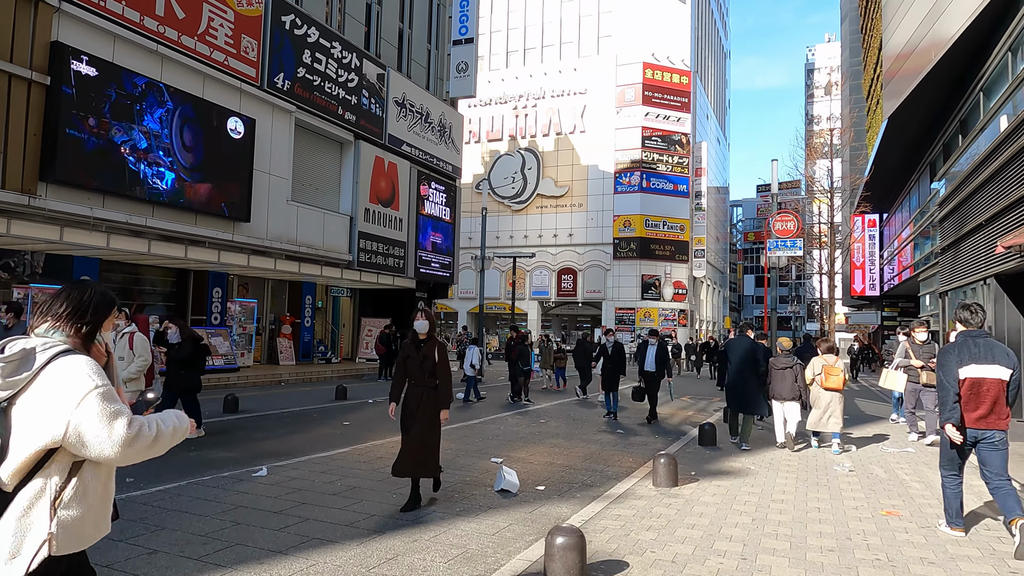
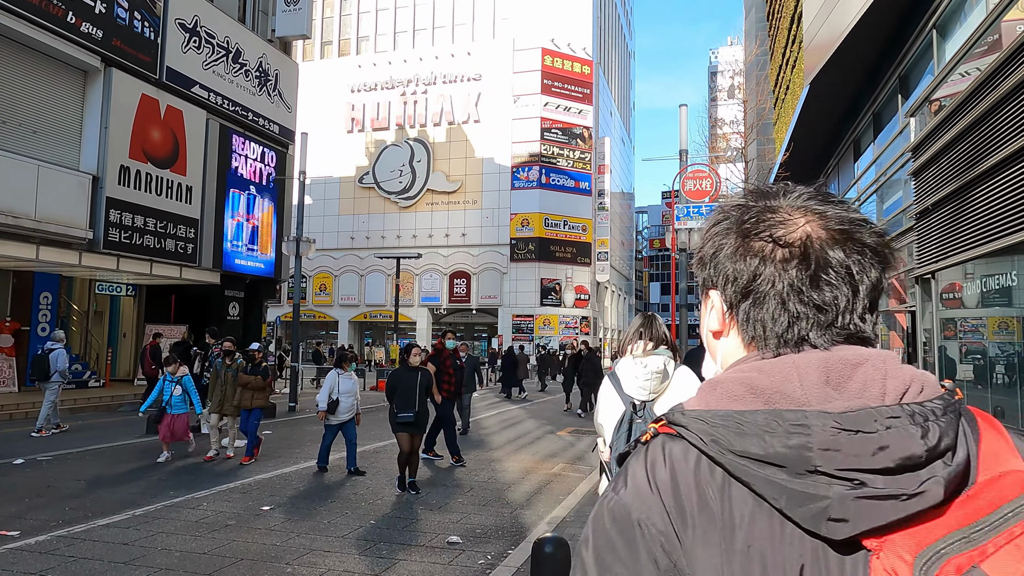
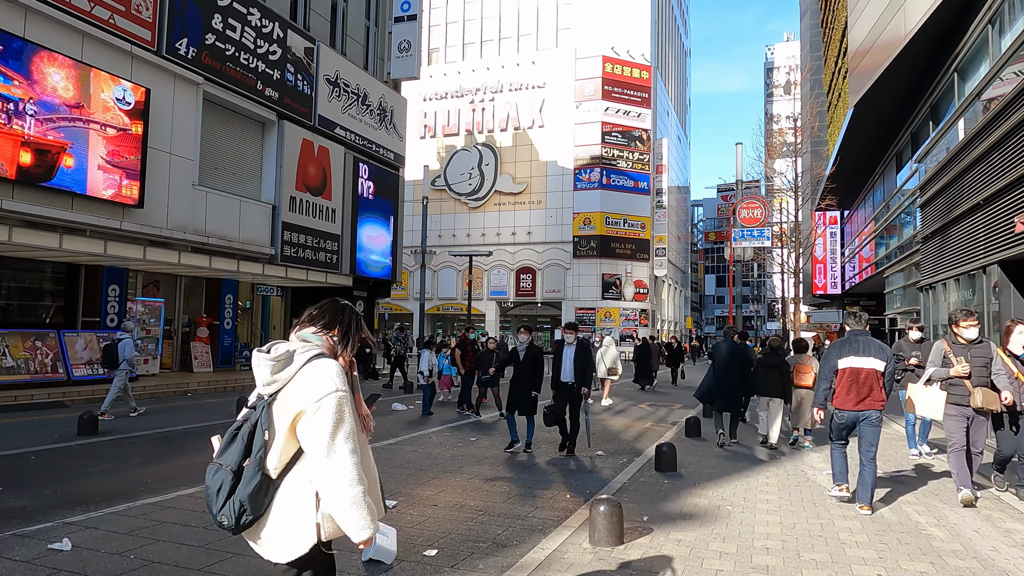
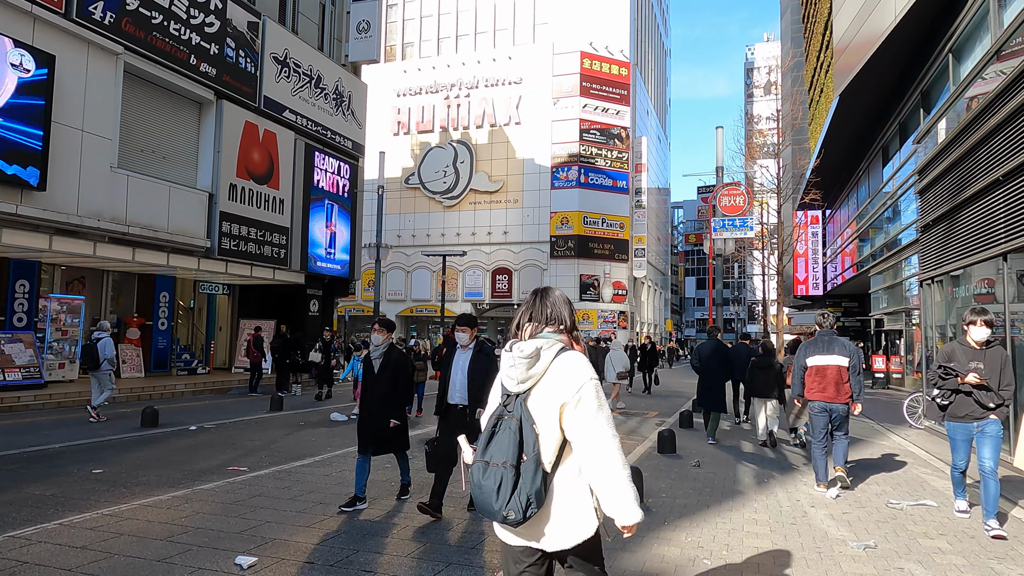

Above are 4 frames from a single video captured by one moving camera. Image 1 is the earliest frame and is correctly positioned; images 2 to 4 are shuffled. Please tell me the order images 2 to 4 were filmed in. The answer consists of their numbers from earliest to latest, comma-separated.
3, 4, 2
